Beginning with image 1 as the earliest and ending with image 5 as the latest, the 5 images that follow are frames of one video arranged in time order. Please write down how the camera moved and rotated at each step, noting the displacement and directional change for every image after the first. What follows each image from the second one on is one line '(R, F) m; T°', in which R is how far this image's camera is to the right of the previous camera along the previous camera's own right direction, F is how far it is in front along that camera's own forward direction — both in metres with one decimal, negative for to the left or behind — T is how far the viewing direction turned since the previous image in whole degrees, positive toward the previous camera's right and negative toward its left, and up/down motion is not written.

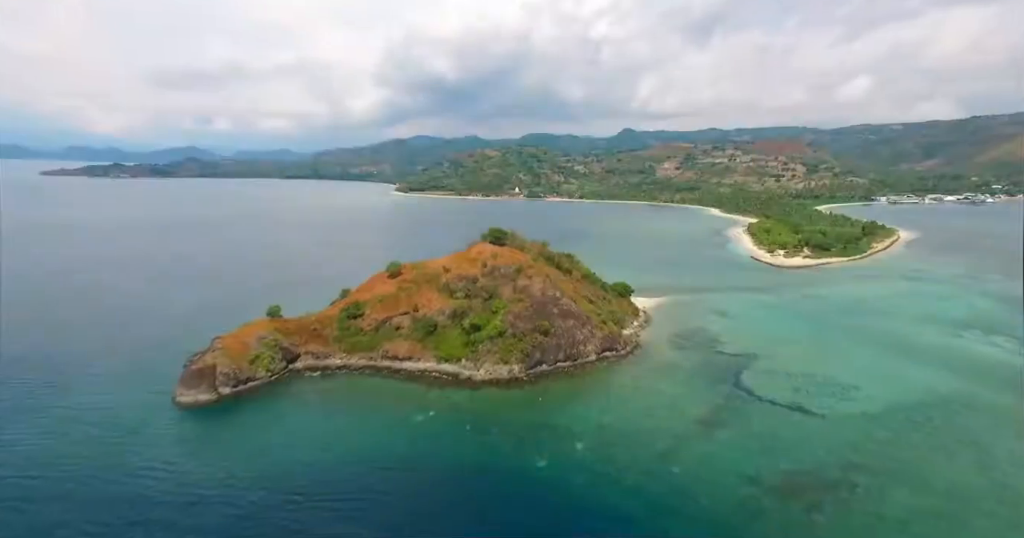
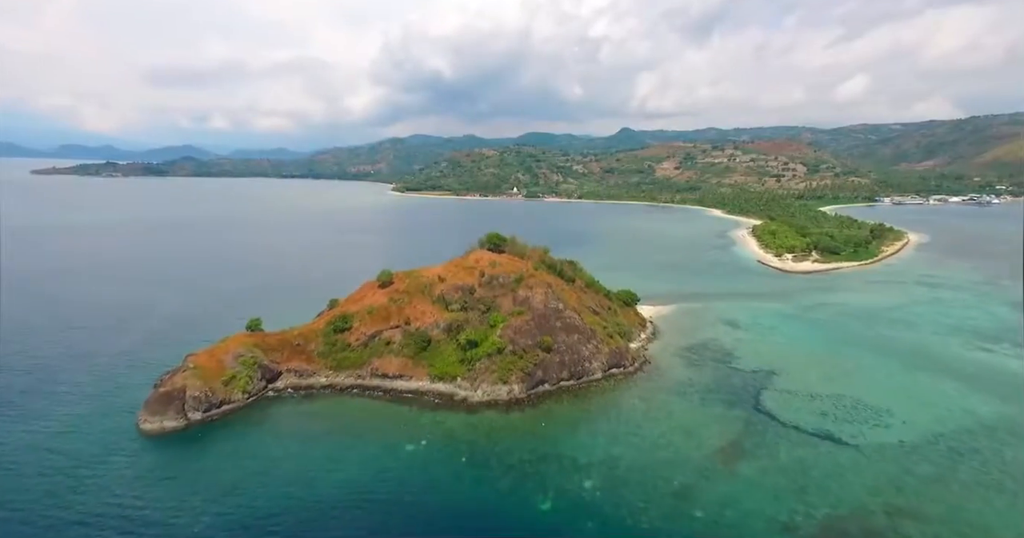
(-0.1, +2.2) m; 0°
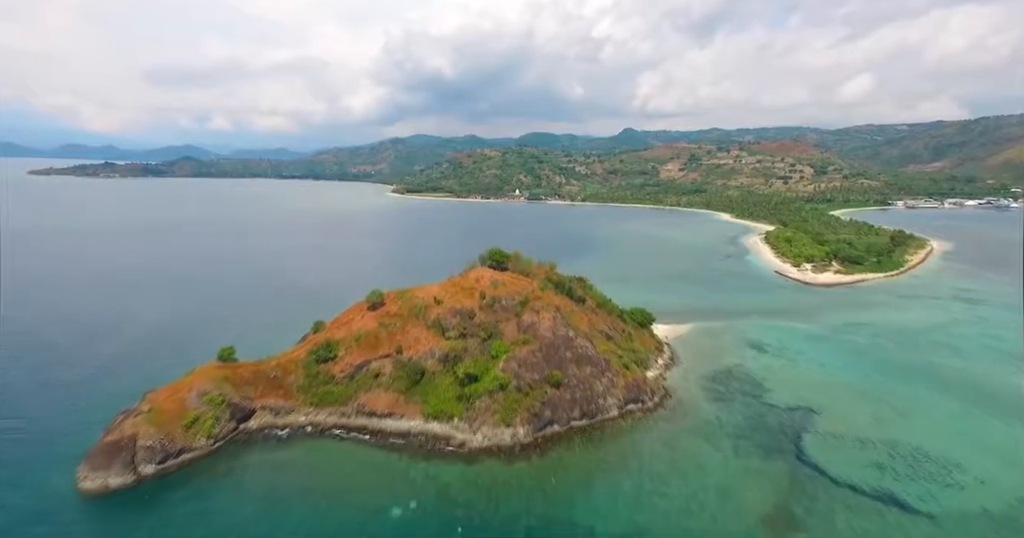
(-0.2, +3.2) m; 0°
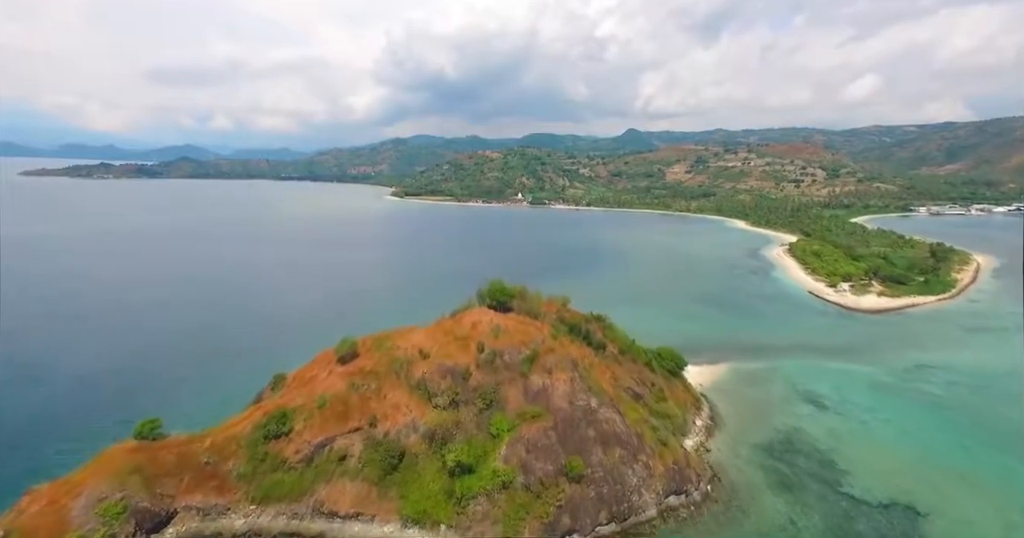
(-0.2, +5.9) m; 0°
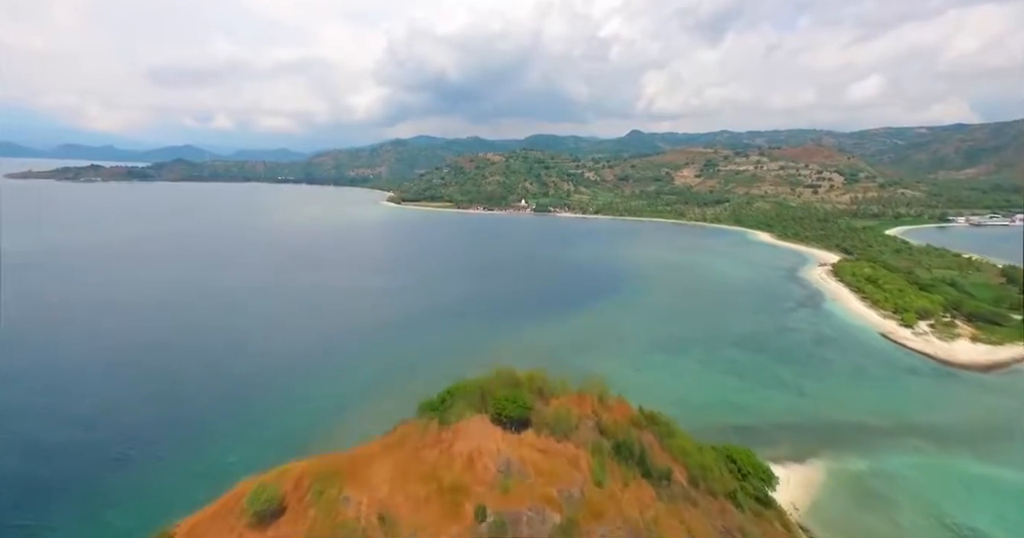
(-0.6, +8.9) m; 0°
